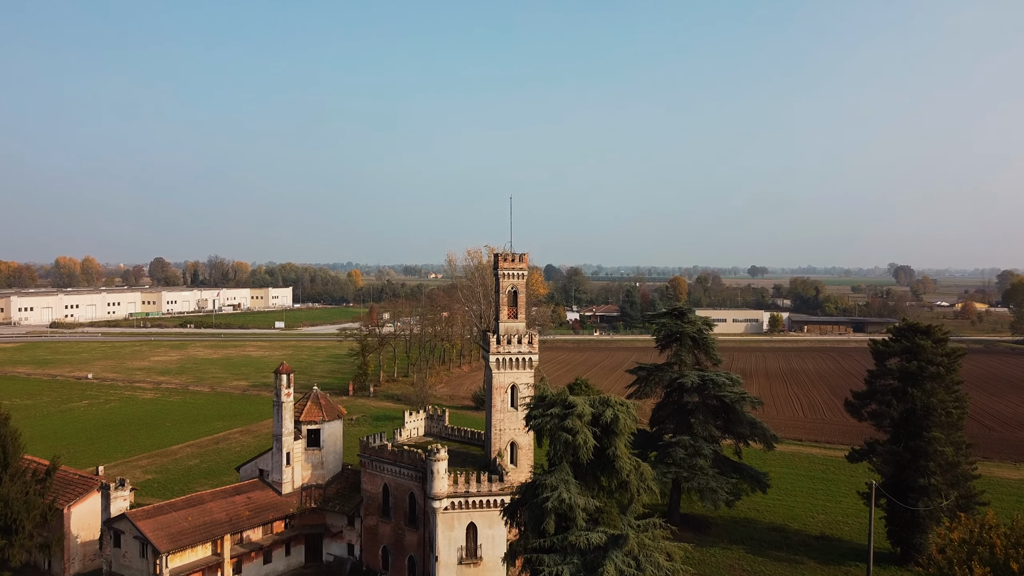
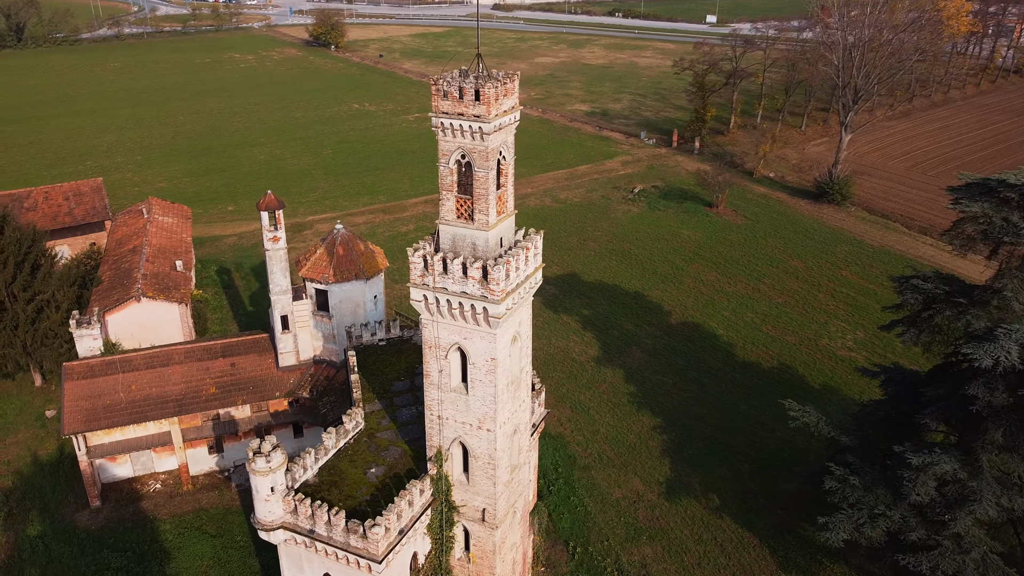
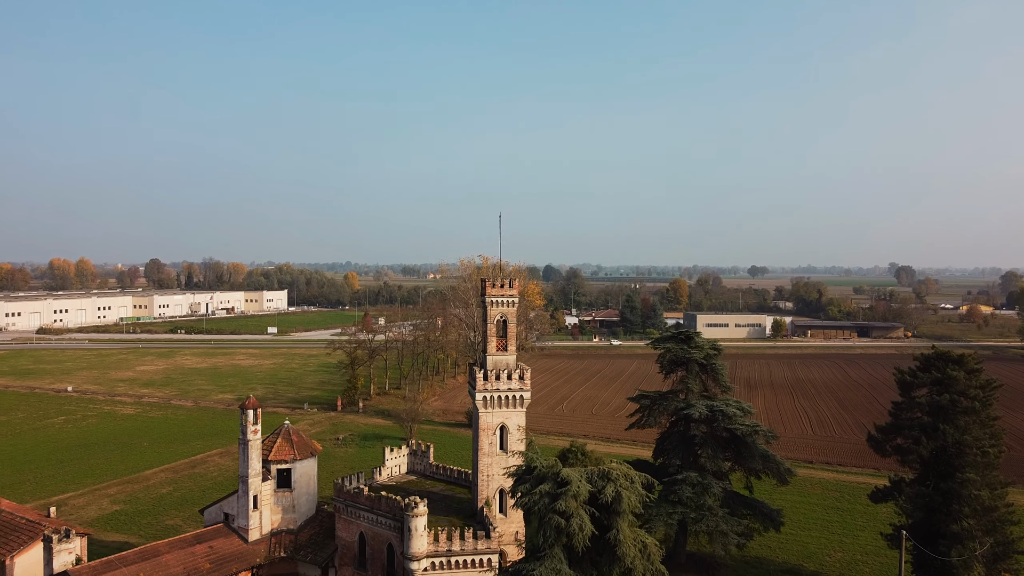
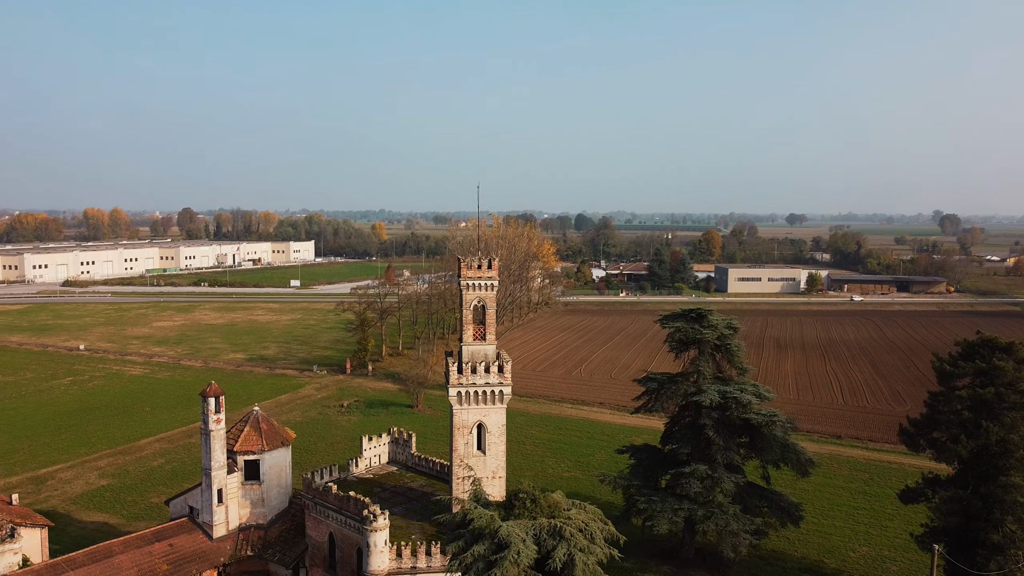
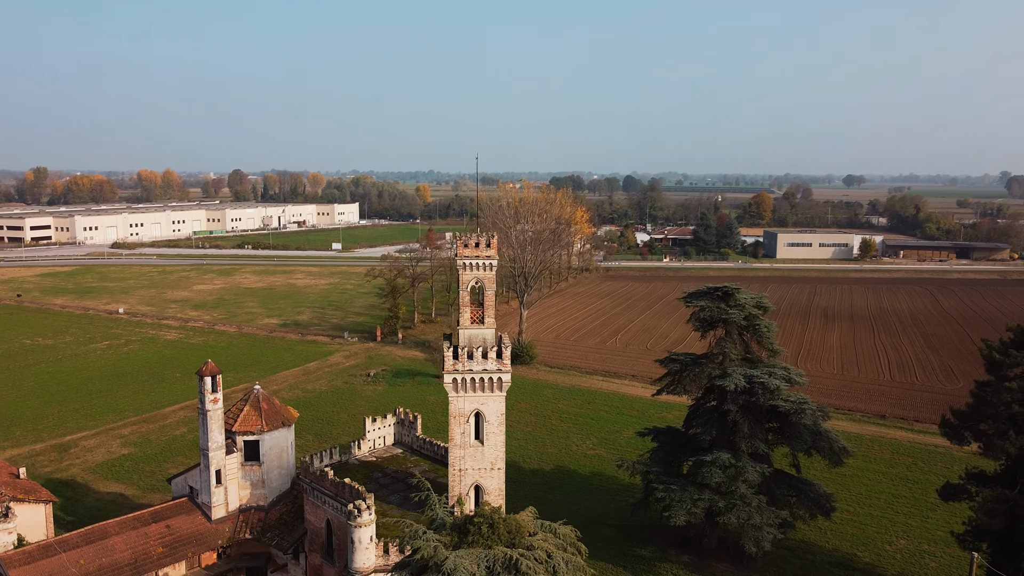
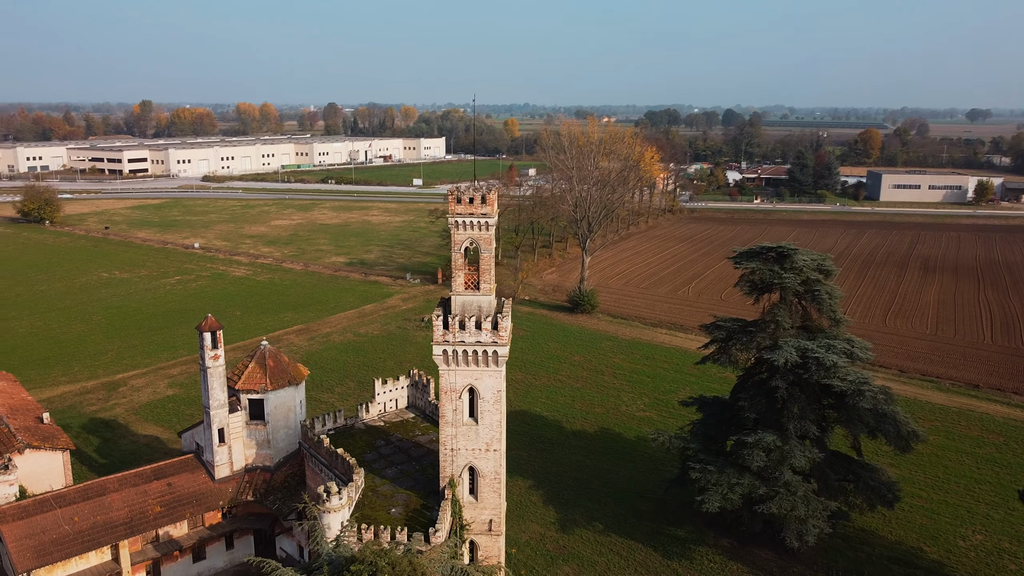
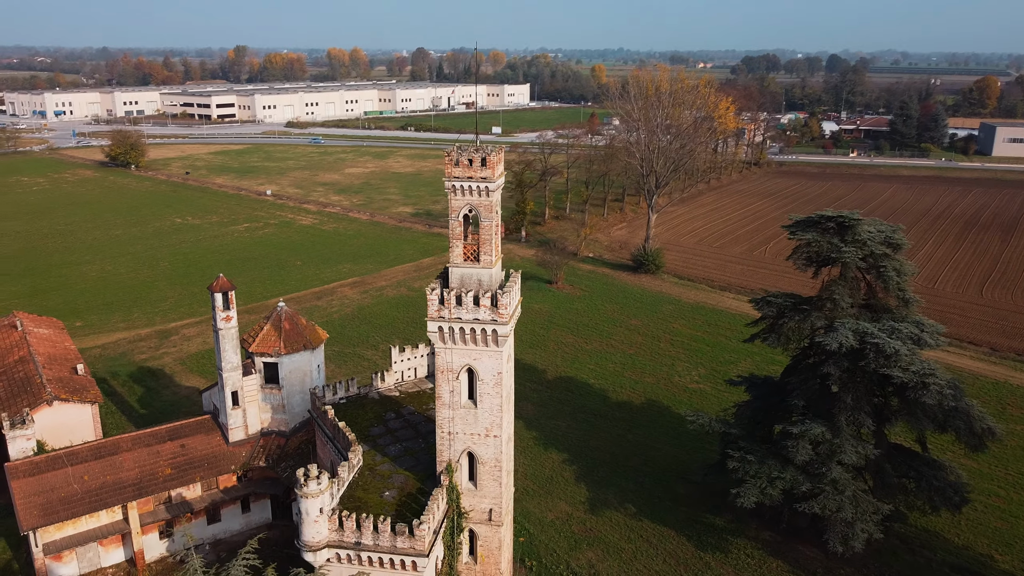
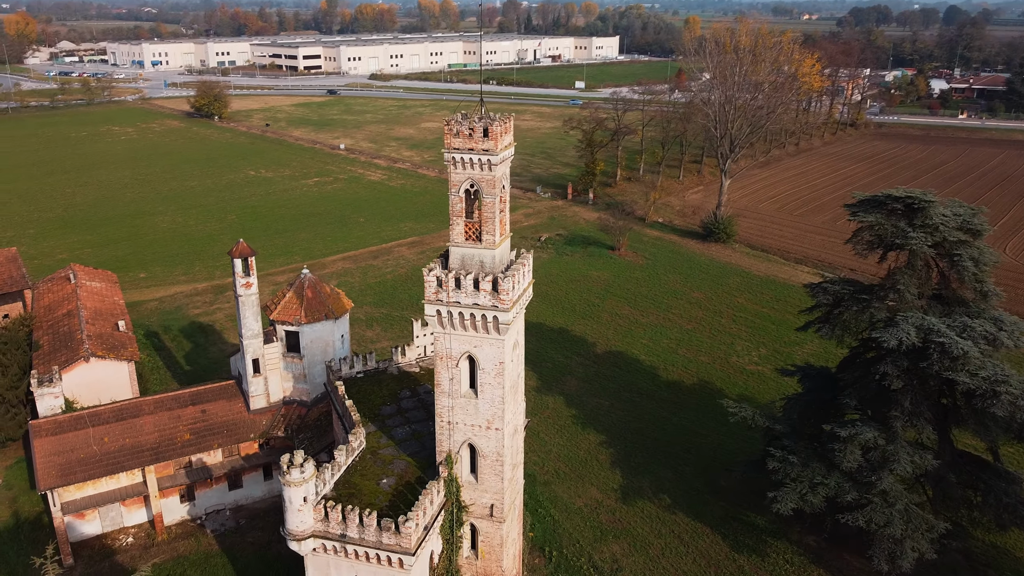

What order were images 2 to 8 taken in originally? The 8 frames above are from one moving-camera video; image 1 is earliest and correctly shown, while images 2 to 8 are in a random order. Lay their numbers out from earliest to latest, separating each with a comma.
3, 4, 5, 6, 7, 8, 2
